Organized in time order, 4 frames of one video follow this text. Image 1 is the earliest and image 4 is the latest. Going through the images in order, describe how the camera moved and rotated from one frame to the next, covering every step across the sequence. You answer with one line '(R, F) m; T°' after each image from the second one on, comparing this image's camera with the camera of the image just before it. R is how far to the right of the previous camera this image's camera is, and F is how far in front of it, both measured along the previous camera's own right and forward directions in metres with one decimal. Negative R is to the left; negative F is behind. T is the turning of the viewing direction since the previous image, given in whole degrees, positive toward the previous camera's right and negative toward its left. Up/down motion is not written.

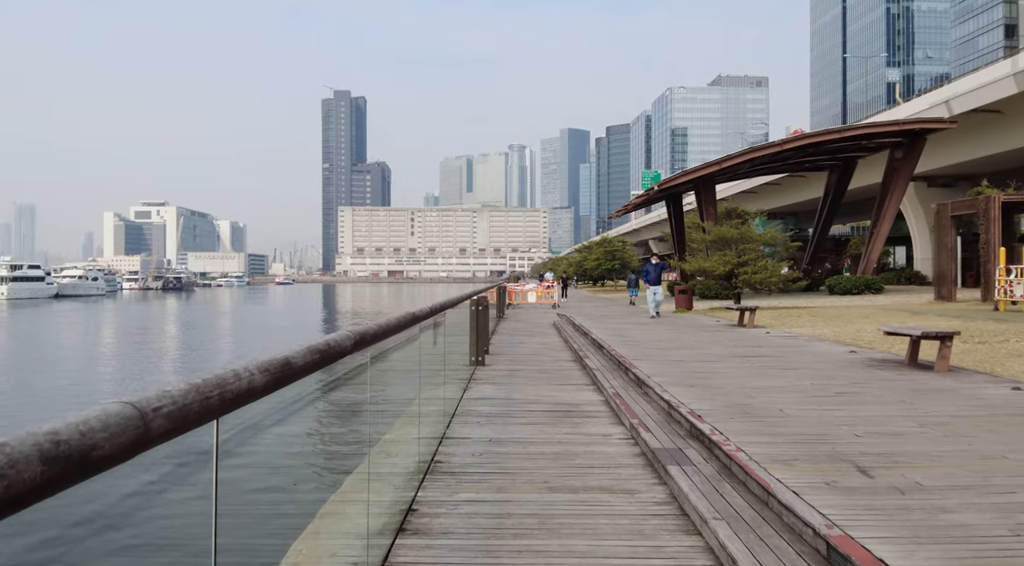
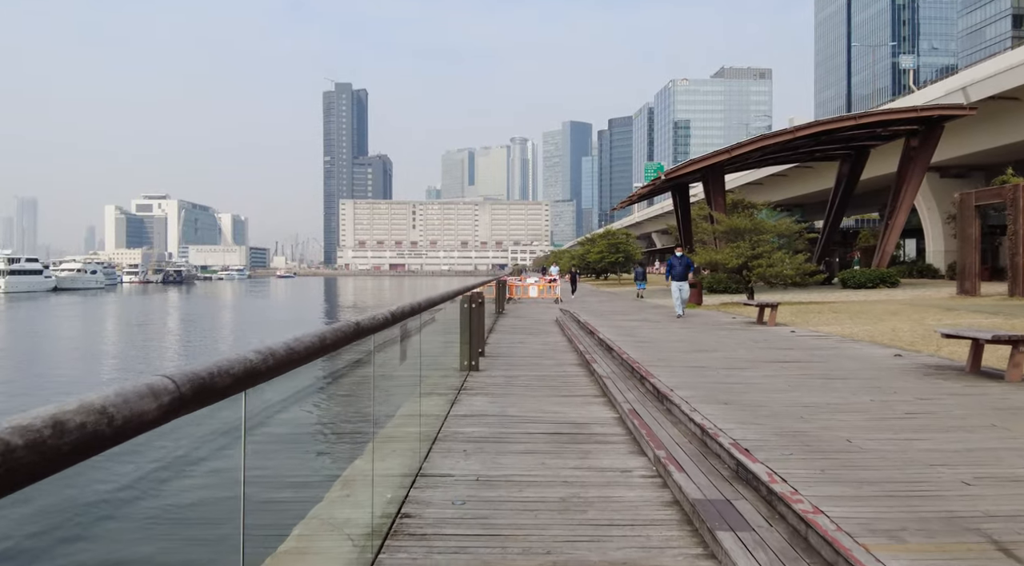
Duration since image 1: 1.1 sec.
(+0.1, +1.6) m; 0°
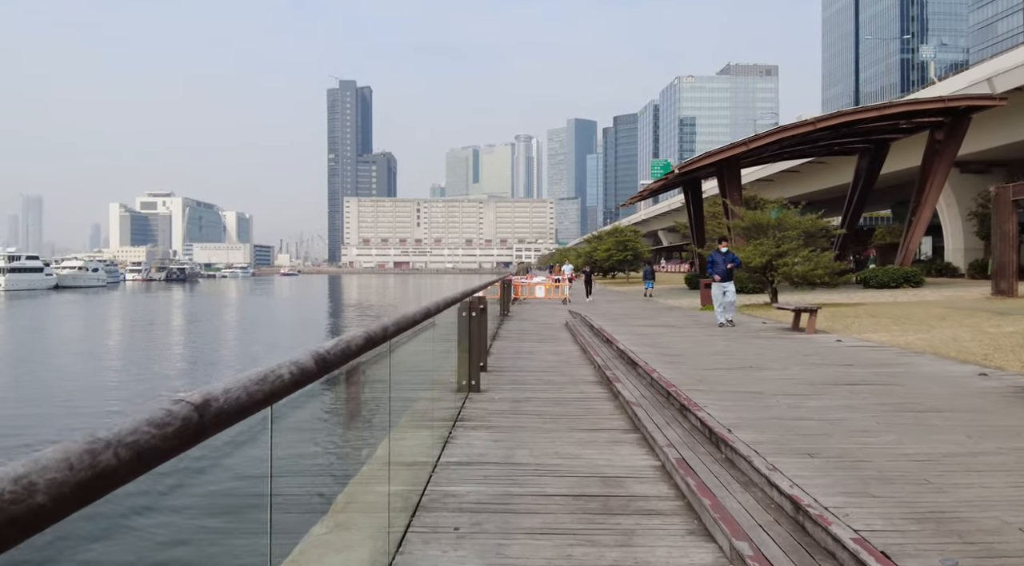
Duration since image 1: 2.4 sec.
(0.0, +1.9) m; 0°
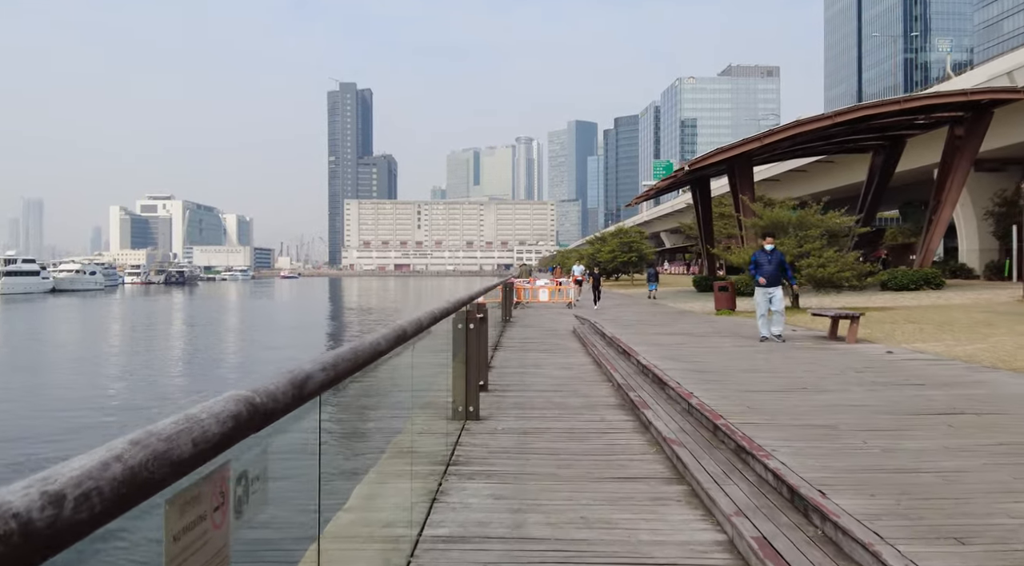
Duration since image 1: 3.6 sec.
(-0.1, +1.7) m; 0°
